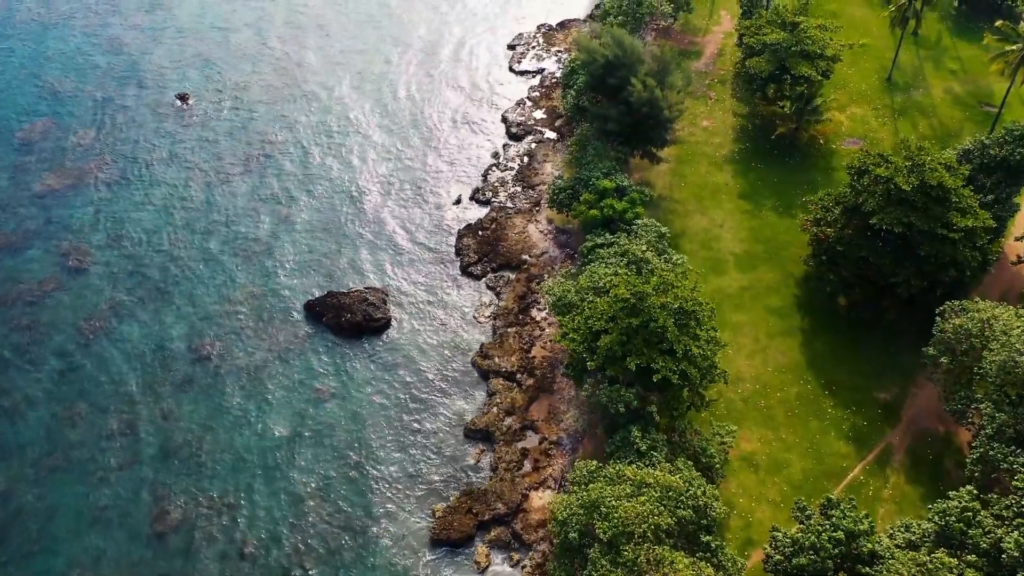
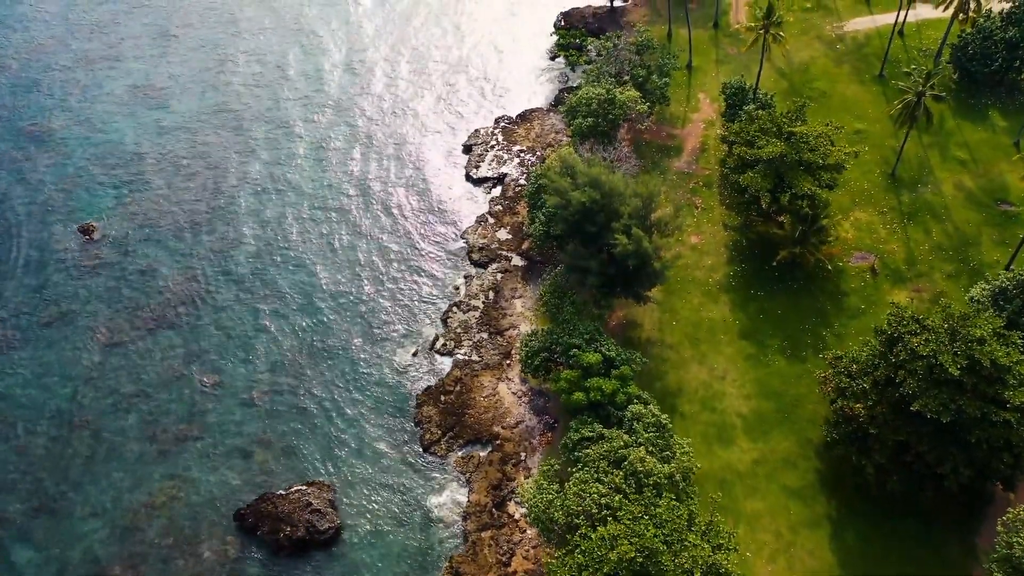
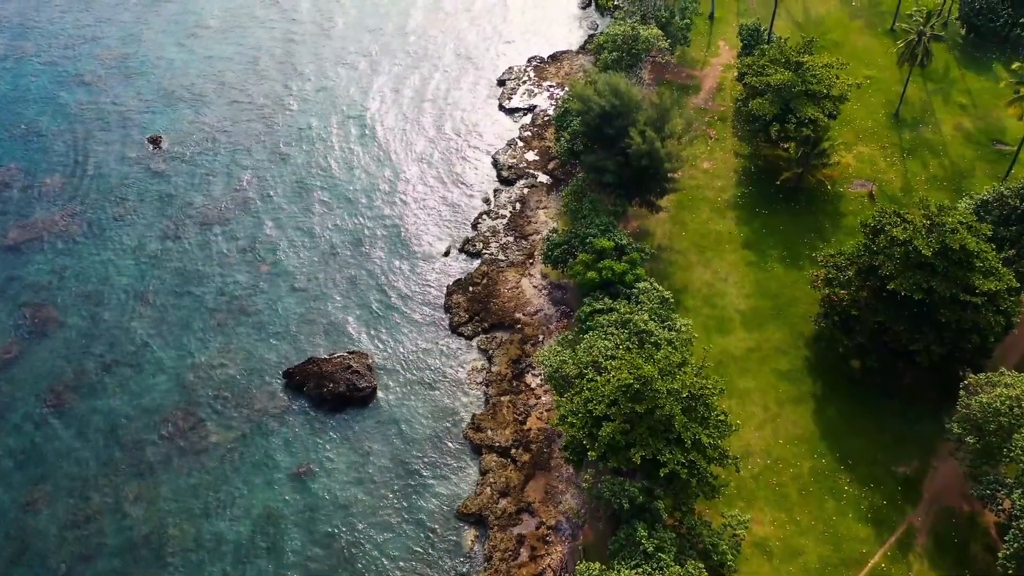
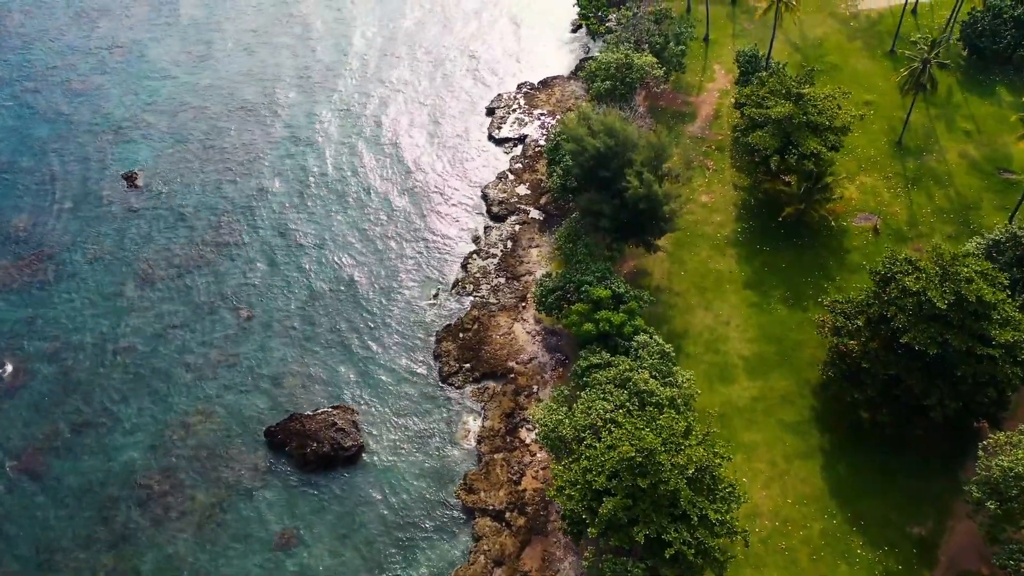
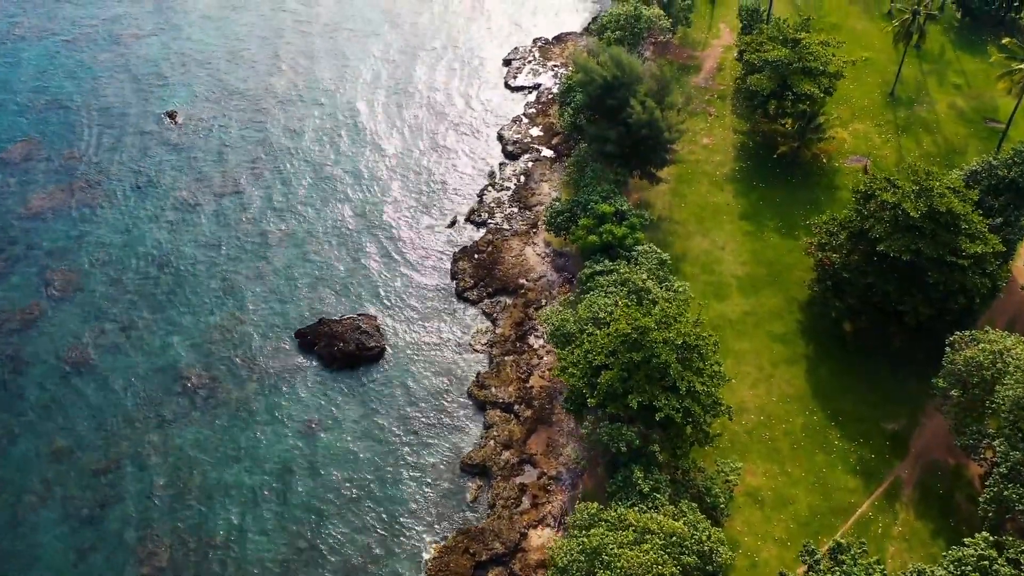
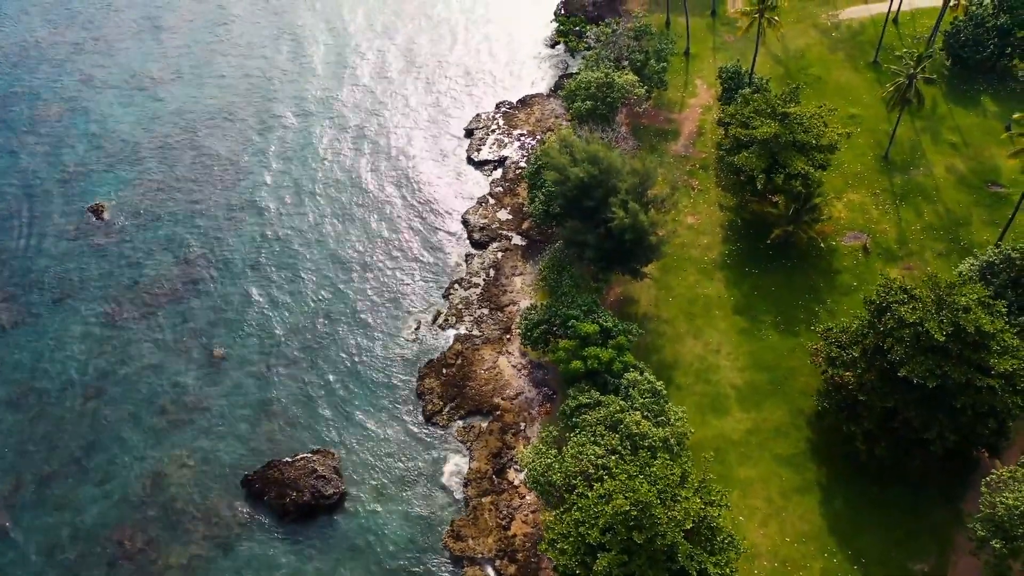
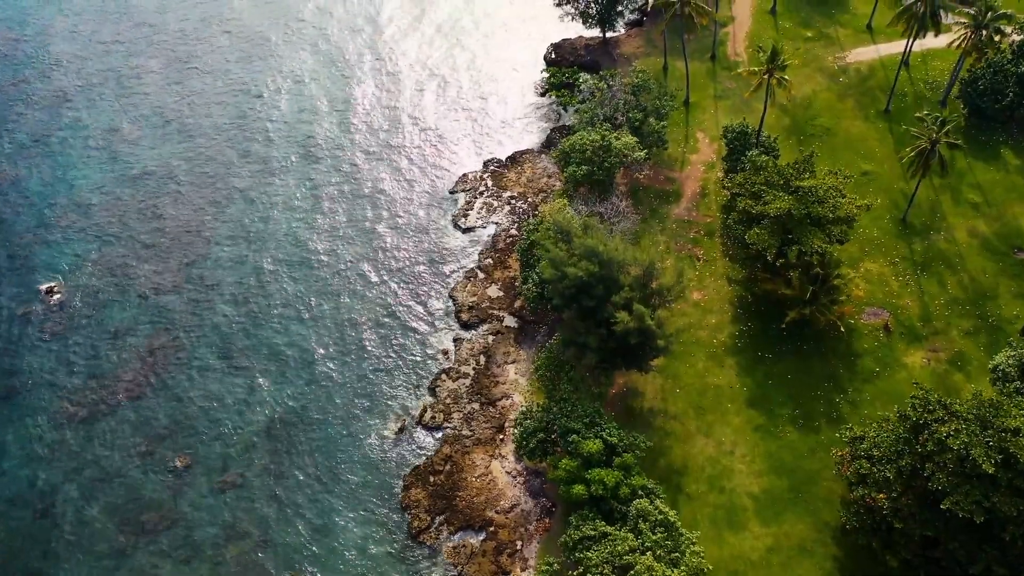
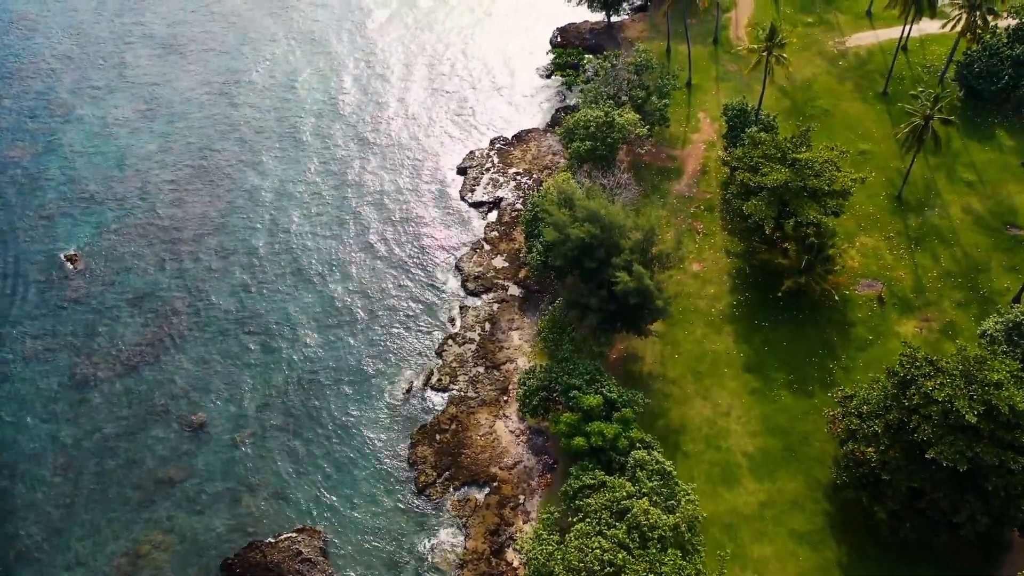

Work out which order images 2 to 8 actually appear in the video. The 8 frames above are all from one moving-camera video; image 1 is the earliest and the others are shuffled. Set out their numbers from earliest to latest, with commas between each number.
5, 3, 4, 6, 2, 8, 7
